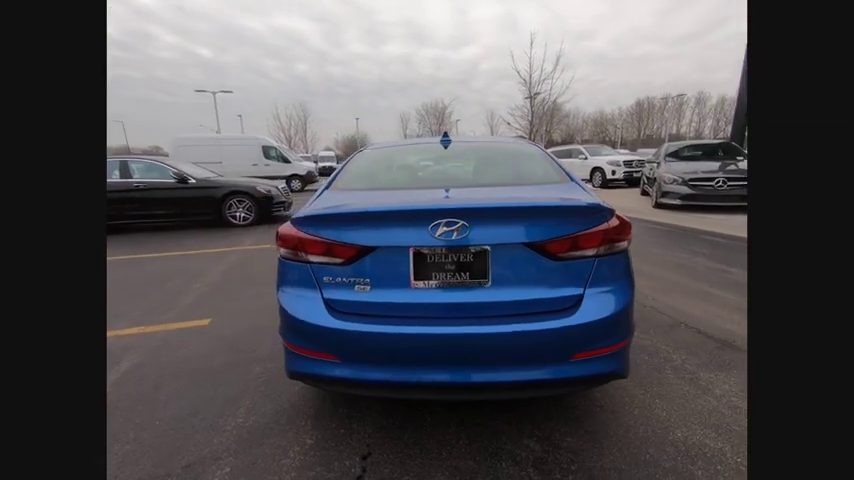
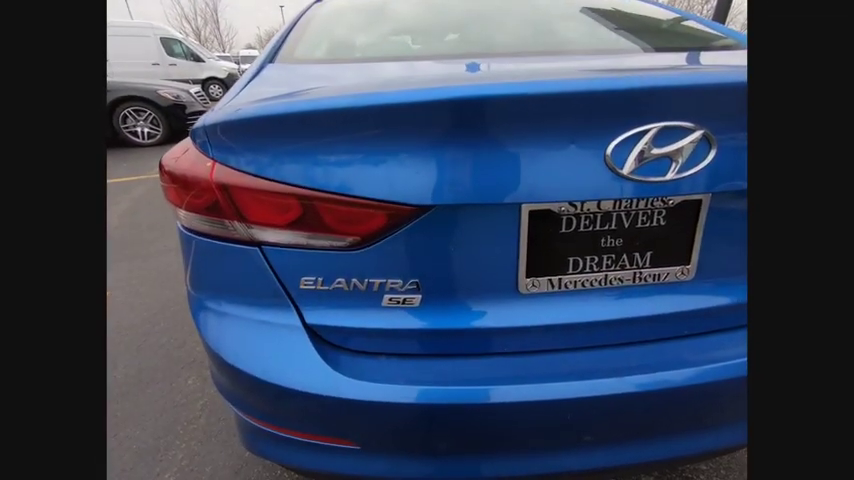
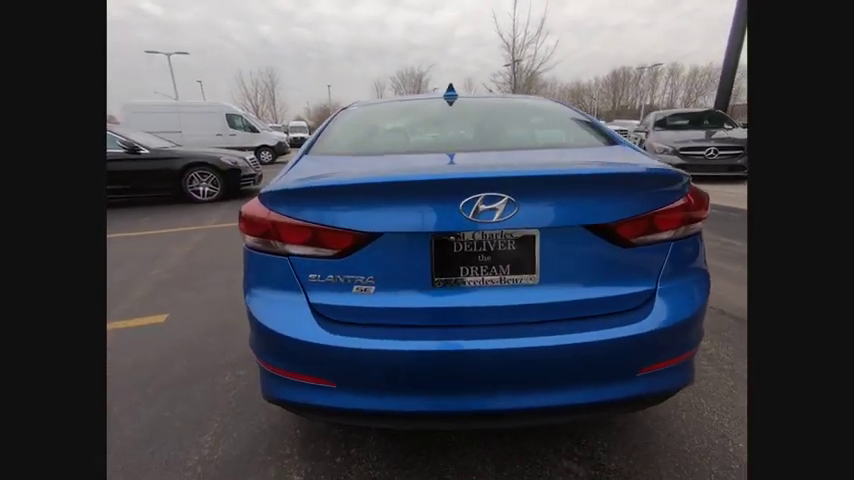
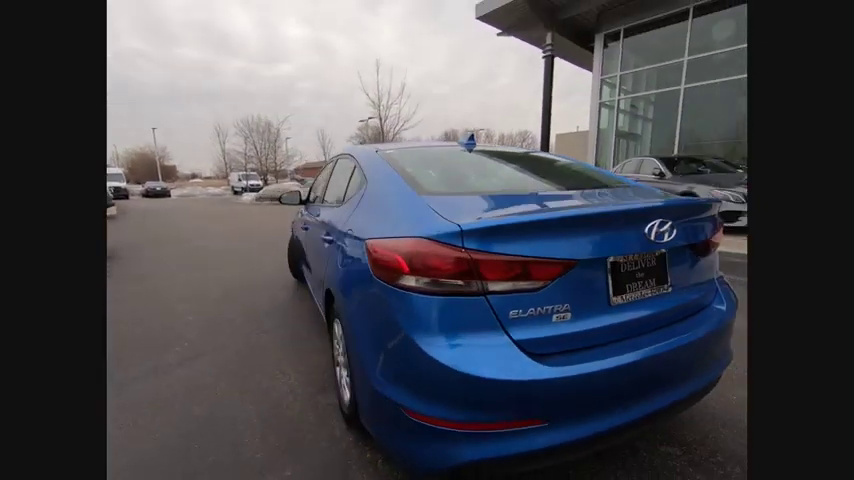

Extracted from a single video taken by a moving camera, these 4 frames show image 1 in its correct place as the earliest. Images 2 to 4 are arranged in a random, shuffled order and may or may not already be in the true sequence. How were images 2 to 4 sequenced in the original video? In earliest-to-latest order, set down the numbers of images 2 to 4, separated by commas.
3, 2, 4
